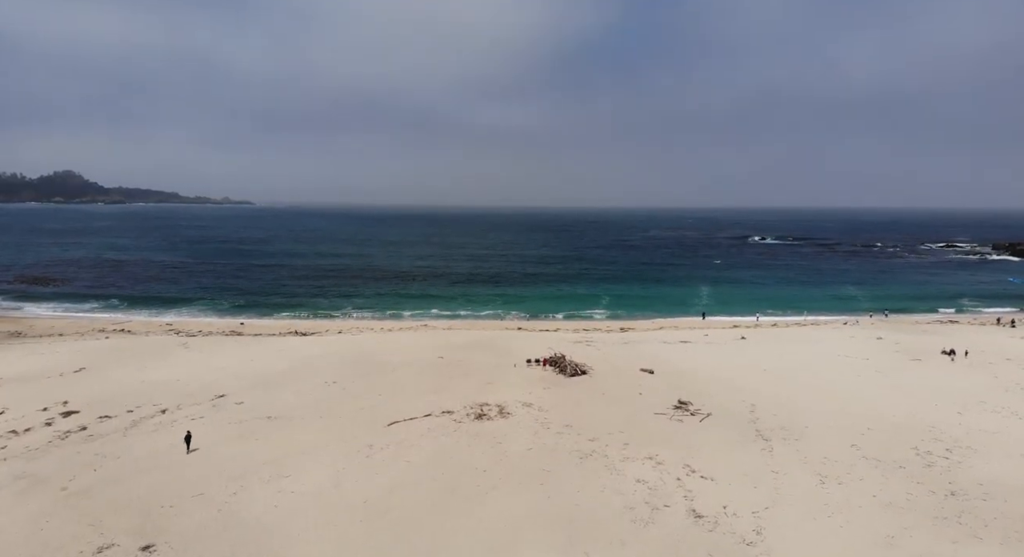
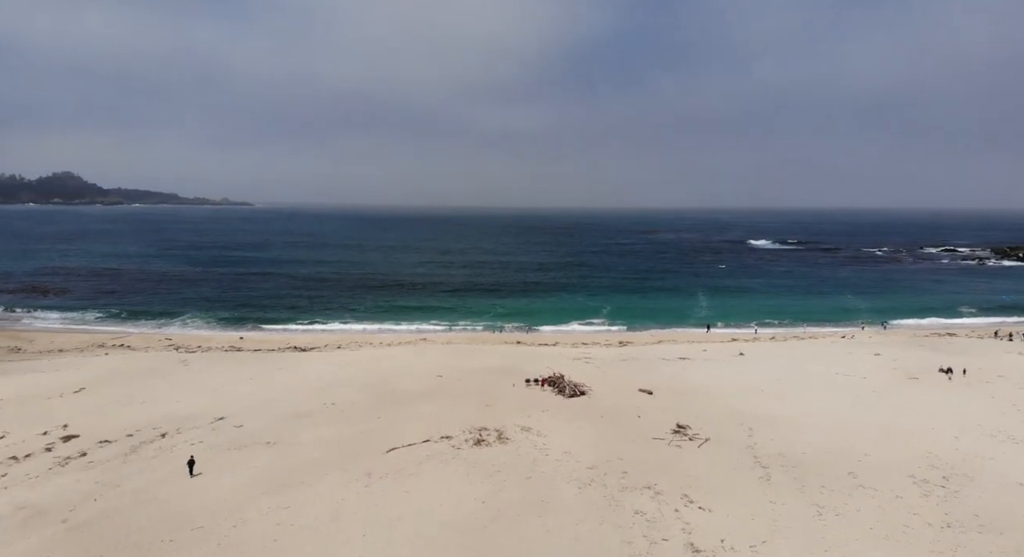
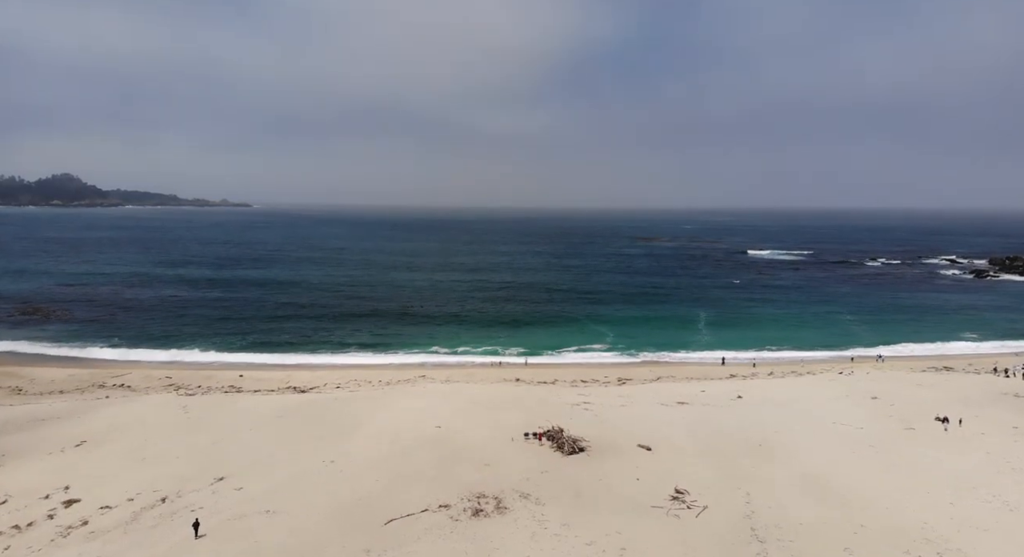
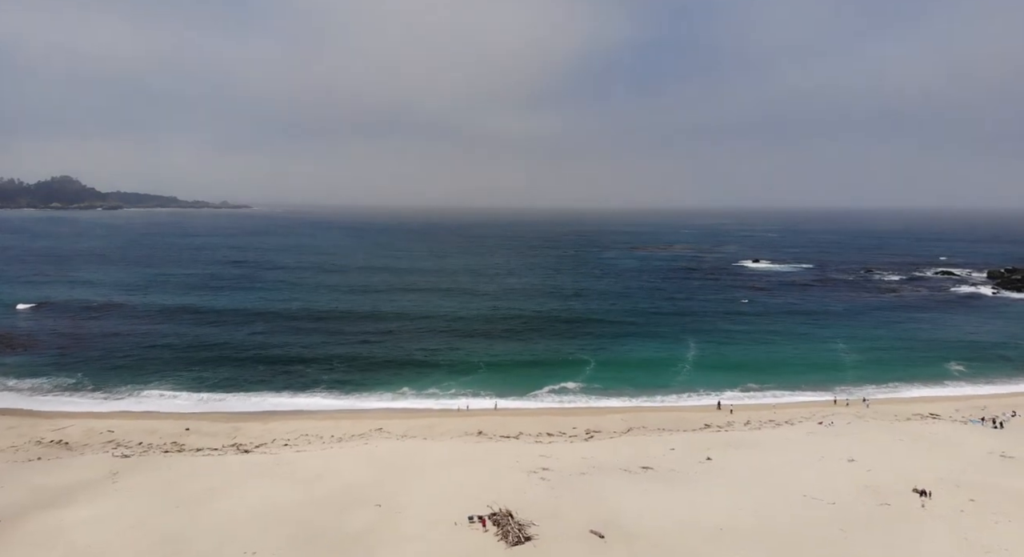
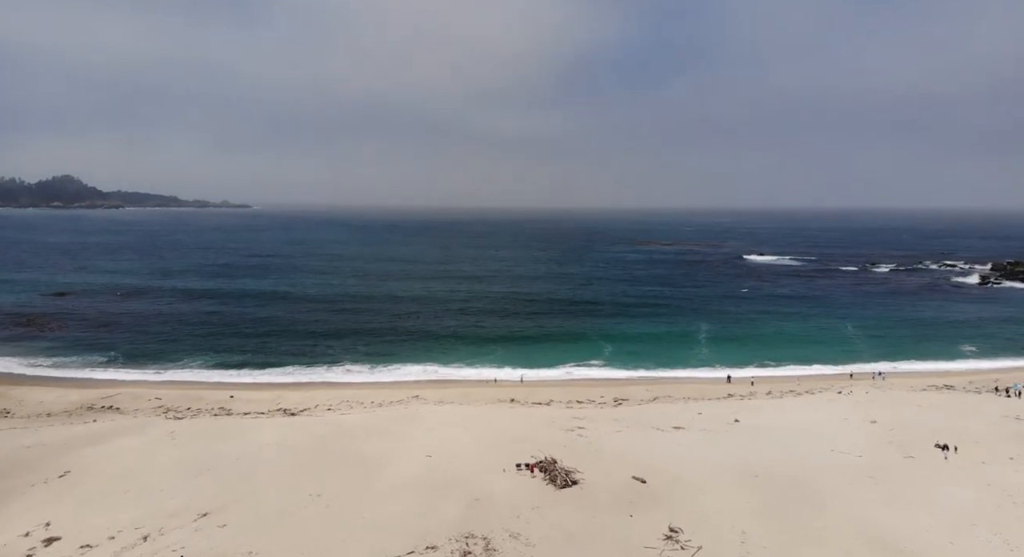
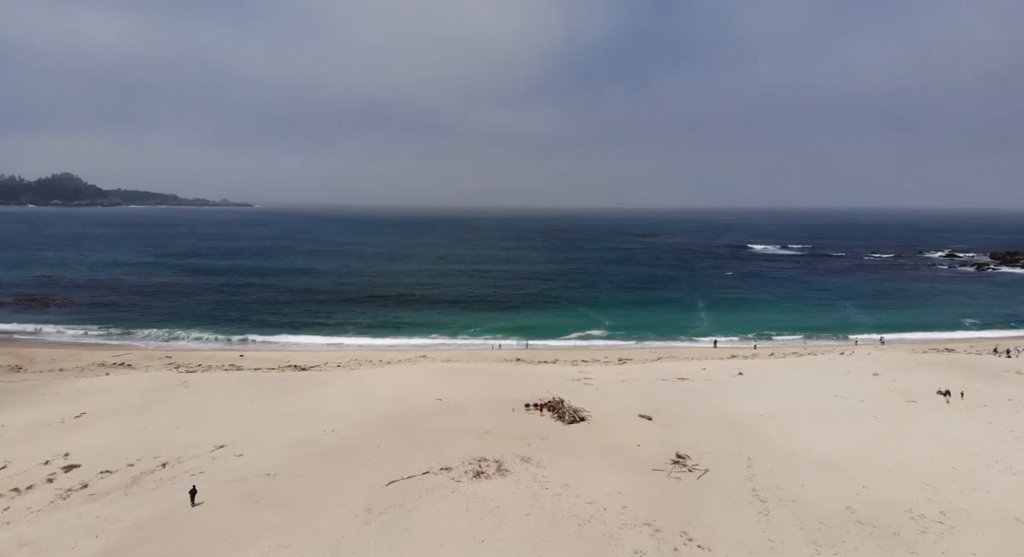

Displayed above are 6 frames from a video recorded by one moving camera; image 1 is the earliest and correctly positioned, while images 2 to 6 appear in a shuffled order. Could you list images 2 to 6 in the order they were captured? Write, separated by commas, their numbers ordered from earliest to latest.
2, 6, 3, 5, 4
